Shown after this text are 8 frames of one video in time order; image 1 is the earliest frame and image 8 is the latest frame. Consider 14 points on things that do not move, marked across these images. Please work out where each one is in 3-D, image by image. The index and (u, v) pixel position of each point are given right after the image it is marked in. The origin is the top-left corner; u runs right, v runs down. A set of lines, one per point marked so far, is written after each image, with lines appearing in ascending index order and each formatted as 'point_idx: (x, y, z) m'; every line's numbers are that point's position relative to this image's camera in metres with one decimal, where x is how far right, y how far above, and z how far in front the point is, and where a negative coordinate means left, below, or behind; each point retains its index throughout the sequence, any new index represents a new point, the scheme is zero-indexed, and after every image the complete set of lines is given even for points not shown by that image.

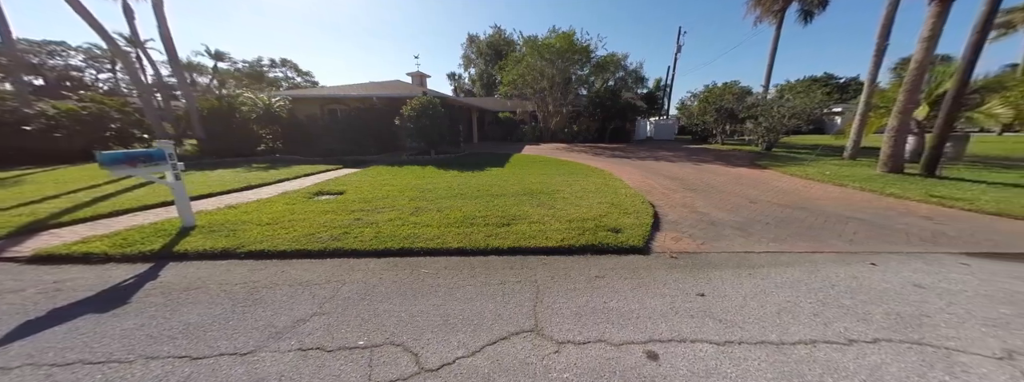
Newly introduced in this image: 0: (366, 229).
0: (-2.0, -0.5, +3.5) m
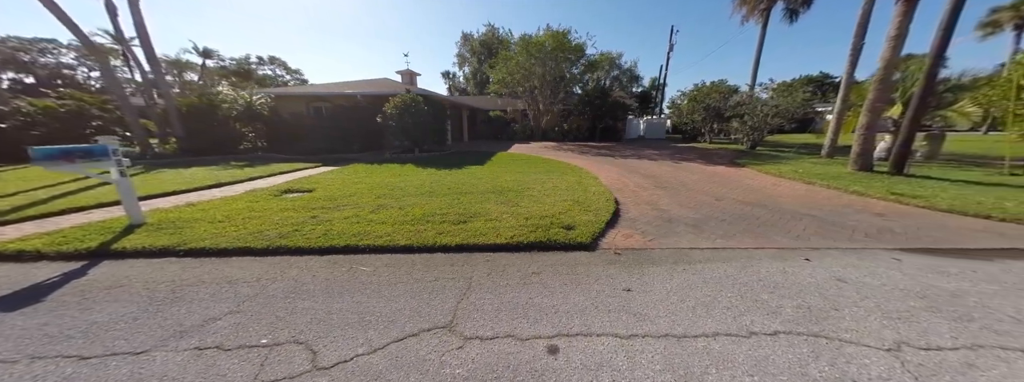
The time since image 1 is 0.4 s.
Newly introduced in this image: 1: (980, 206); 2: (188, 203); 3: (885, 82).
0: (-2.6, -0.5, +3.5) m
1: (+7.2, -0.2, +4.1) m
2: (-5.5, -0.2, +4.5) m
3: (+8.8, +2.6, +6.2) m
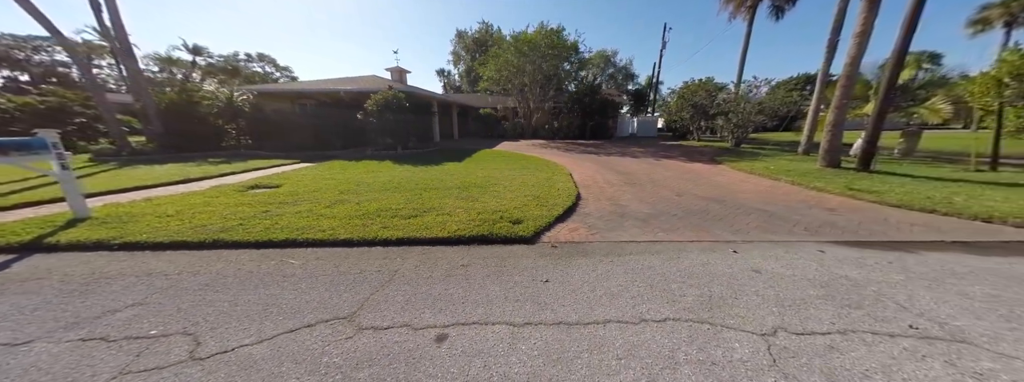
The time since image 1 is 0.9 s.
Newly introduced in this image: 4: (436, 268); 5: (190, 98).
0: (-3.3, -0.4, +3.5) m
1: (+6.5, -0.2, +4.1) m
2: (-6.2, -0.1, +4.5) m
3: (+8.1, +2.7, +6.3) m
4: (-0.7, -0.7, +2.5) m
5: (-12.9, +3.7, +10.7) m
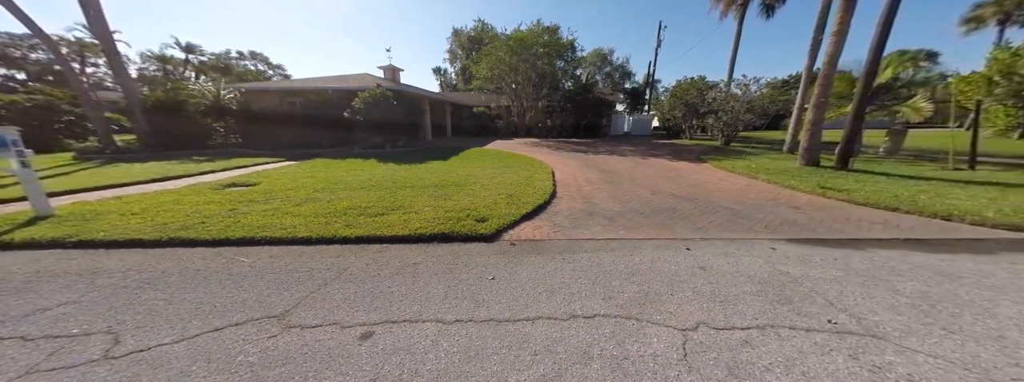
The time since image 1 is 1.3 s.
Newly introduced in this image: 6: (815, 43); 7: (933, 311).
0: (-3.8, -0.4, +3.5) m
1: (+6.0, -0.1, +4.2) m
2: (-6.7, -0.1, +4.5) m
3: (+7.6, +2.7, +6.3) m
4: (-1.2, -0.7, +2.5) m
5: (-13.4, +3.8, +10.6) m
6: (+9.5, +4.7, +8.3) m
7: (+2.8, -0.8, +1.7) m
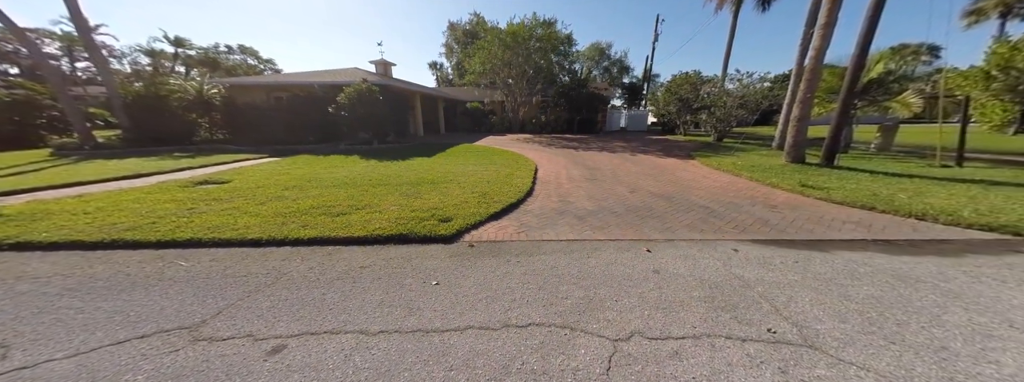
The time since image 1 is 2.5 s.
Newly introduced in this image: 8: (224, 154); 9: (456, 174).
0: (-4.3, -0.4, +3.4) m
1: (+5.5, -0.1, +4.1) m
2: (-7.2, -0.1, +4.4) m
3: (+7.1, +2.8, +6.2) m
4: (-1.6, -0.7, +2.4) m
5: (-13.9, +3.9, +10.4) m
6: (+9.1, +4.8, +8.2) m
7: (+2.3, -0.8, +1.6) m
8: (-10.2, +1.3, +9.4) m
9: (-1.4, +0.4, +6.3) m
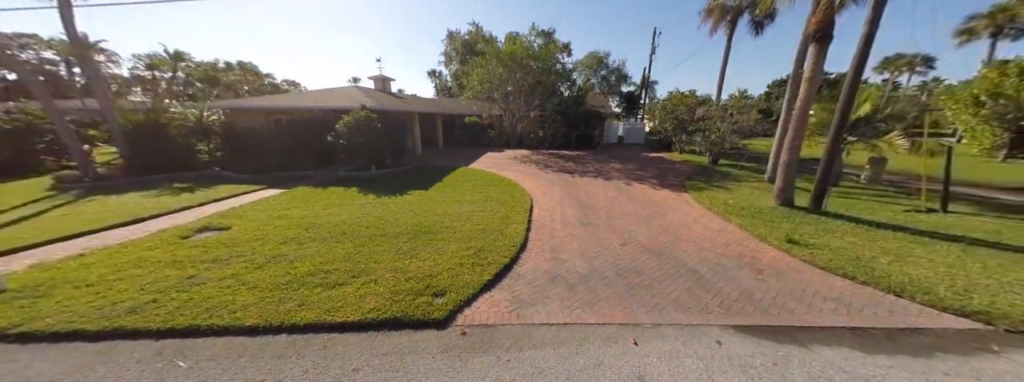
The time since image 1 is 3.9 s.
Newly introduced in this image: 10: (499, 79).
0: (-4.4, -1.4, +3.5) m
1: (+5.4, -1.1, +4.2) m
2: (-7.3, -1.1, +4.4) m
3: (+7.0, +1.7, +6.3) m
4: (-1.7, -1.7, +2.5) m
5: (-14.0, +2.8, +10.5) m
6: (+8.9, +3.7, +8.3) m
7: (+2.2, -1.8, +1.7) m
8: (-10.3, +0.2, +9.4) m
9: (-1.5, -0.6, +6.4) m
10: (-1.0, +8.3, +19.5) m
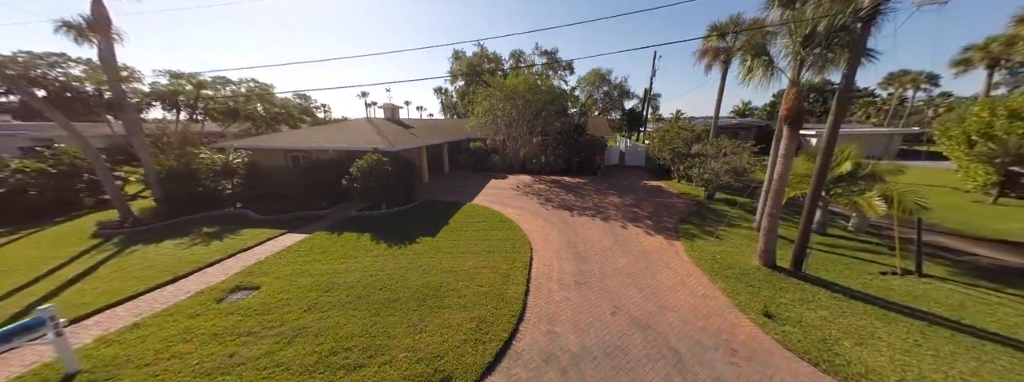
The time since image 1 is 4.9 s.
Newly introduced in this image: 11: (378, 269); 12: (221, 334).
0: (-4.4, -2.9, +4.1) m
1: (+5.4, -2.7, +4.6) m
2: (-7.3, -2.6, +5.1) m
3: (+7.0, +0.1, +6.8) m
4: (-1.8, -3.2, +3.0) m
5: (-14.0, +1.1, +11.4) m
6: (+9.0, +2.0, +8.8) m
7: (+2.1, -3.3, +2.2) m
8: (-10.3, -1.4, +10.2) m
9: (-1.5, -2.2, +7.0) m
10: (-0.8, +6.4, +20.3) m
11: (-3.7, -2.2, +7.3) m
12: (-5.5, -2.7, +5.0) m
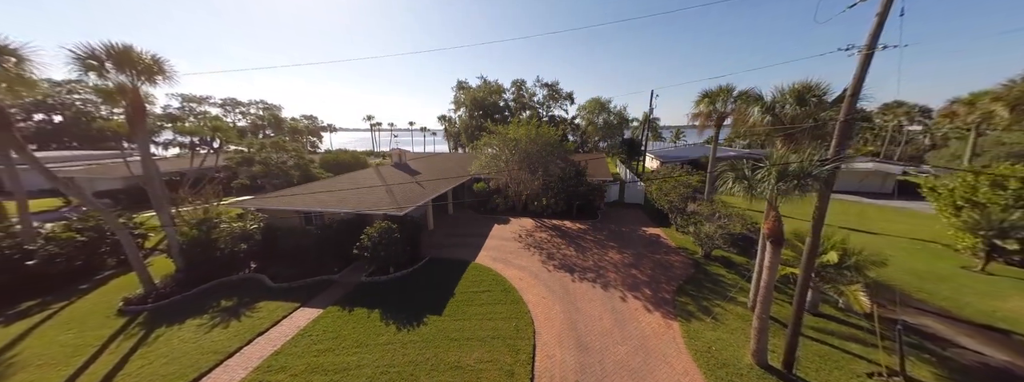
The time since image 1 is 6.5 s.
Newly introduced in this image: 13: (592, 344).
0: (-4.3, -5.6, +4.5) m
1: (+5.5, -5.5, +5.0) m
2: (-7.2, -5.4, +5.5) m
3: (+7.1, -2.8, +7.3) m
4: (-1.7, -5.9, +3.4) m
5: (-13.8, -1.9, +12.0) m
6: (+9.1, -1.0, +9.4) m
7: (+2.2, -5.9, +2.5) m
8: (-10.1, -4.4, +10.7) m
9: (-1.3, -5.1, +7.4) m
10: (-0.6, +2.9, +21.1) m
11: (-3.6, -5.0, +7.7) m
12: (-5.4, -5.5, +5.4) m
13: (+2.6, -4.9, +8.7) m
